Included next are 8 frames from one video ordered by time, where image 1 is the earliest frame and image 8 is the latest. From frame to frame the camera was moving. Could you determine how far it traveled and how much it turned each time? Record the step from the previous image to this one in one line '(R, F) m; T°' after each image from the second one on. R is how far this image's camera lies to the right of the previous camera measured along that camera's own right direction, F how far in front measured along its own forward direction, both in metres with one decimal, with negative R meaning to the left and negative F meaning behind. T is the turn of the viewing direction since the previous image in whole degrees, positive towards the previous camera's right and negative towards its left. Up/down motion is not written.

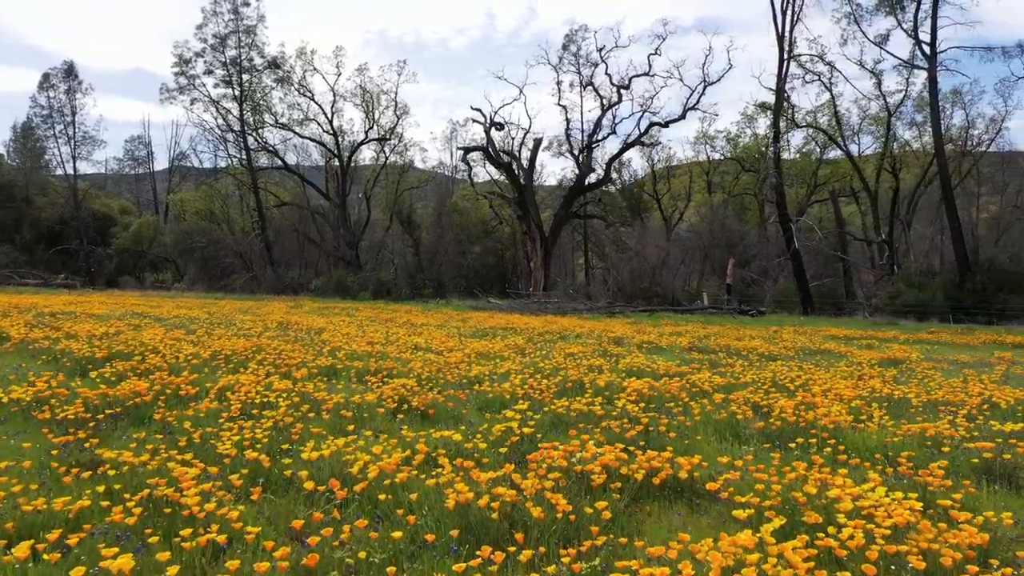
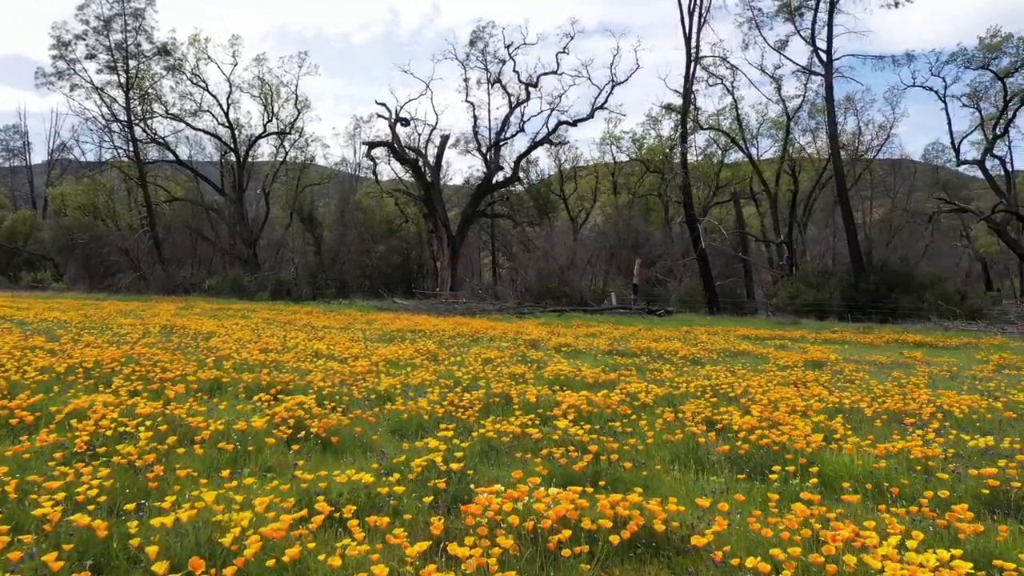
(-0.1, +0.9) m; +7°
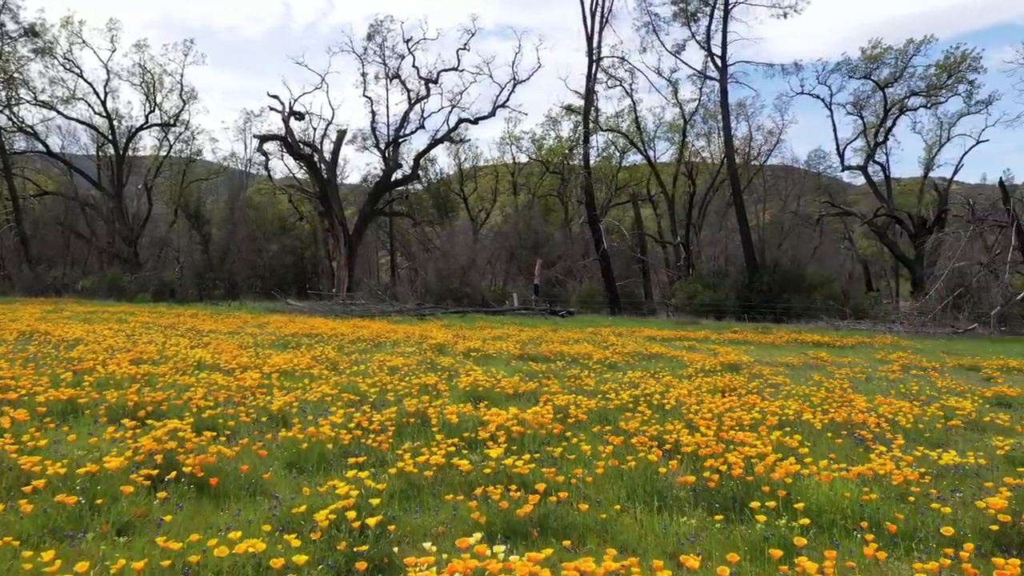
(-0.1, +0.8) m; +7°
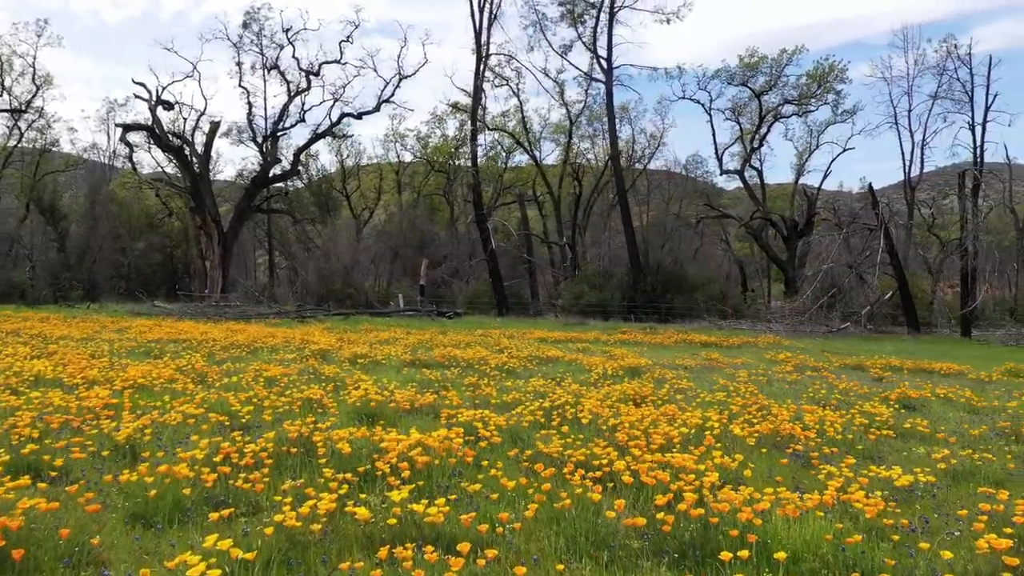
(-0.1, +0.8) m; +8°
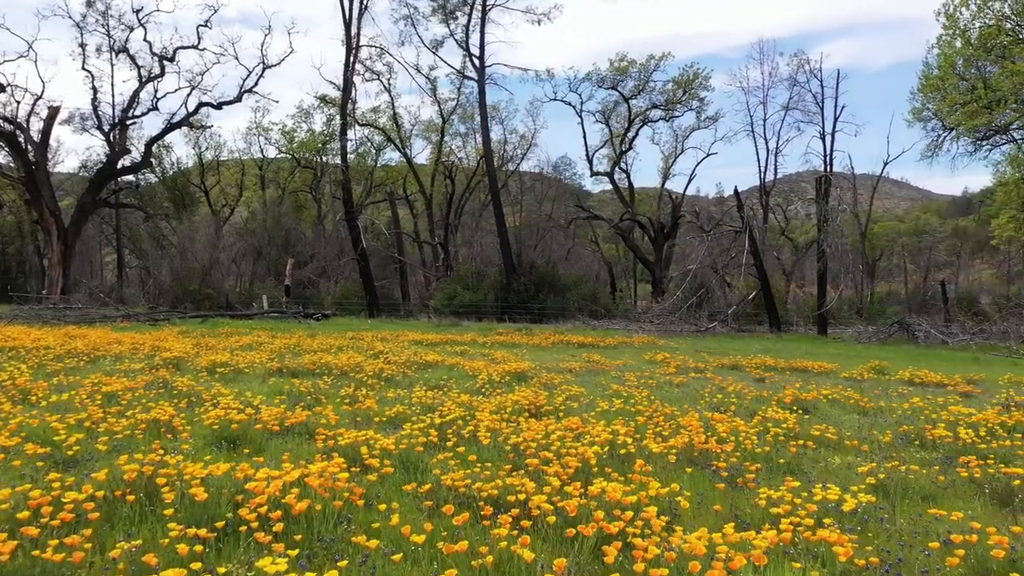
(-0.1, +0.7) m; +9°
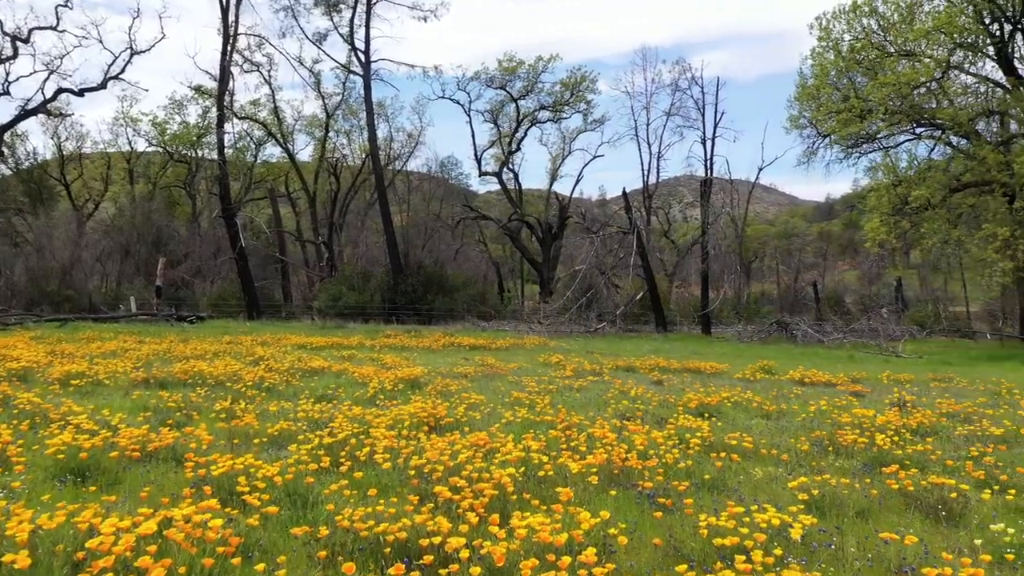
(-0.1, +0.5) m; +8°
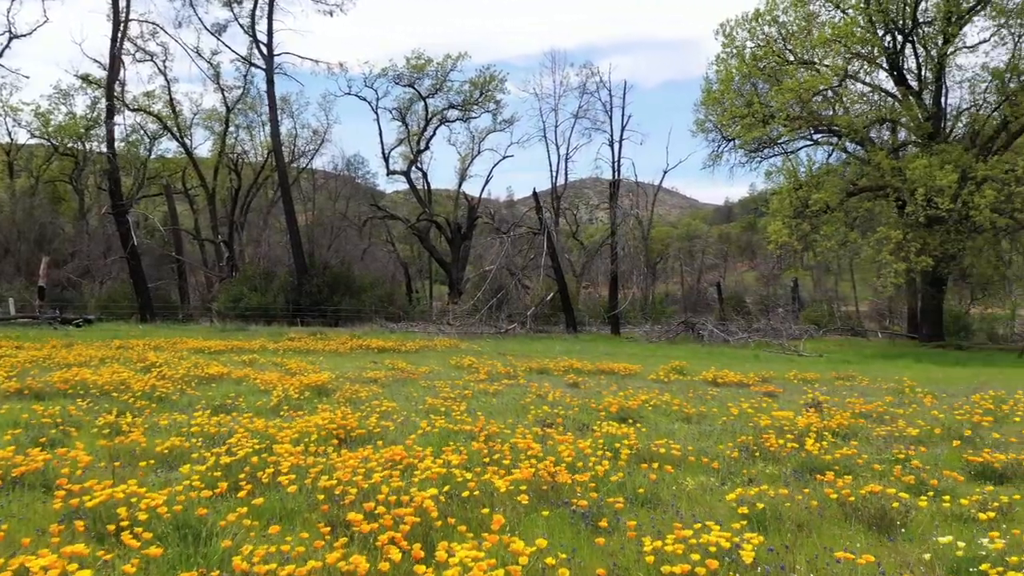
(-0.1, +0.4) m; +6°
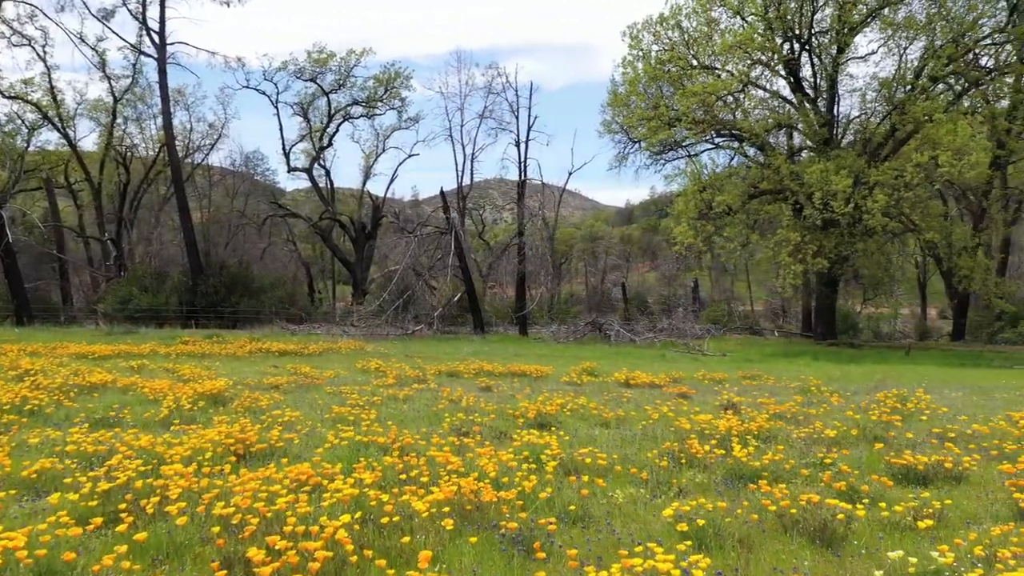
(-0.1, +0.4) m; +7°
